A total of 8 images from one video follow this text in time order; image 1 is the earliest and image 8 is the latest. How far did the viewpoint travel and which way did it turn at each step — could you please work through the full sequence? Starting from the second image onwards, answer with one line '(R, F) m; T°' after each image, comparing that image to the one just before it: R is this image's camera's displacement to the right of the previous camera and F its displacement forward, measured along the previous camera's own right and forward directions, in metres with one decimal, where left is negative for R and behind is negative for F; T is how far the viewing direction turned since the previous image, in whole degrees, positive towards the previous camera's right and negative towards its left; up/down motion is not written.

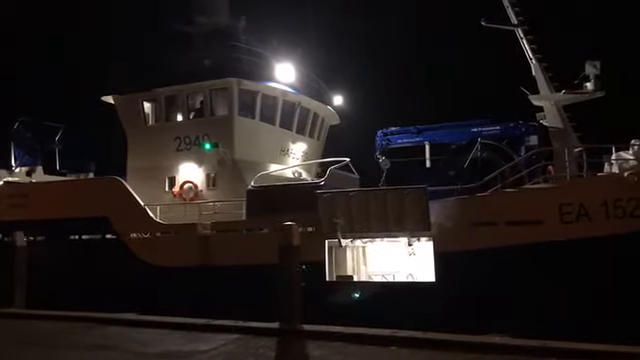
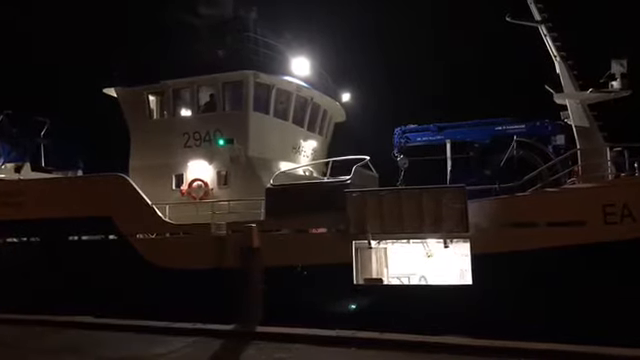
(-1.0, +0.5) m; +3°
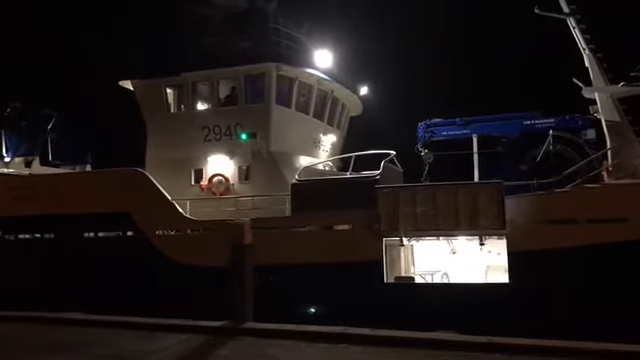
(-0.5, +0.3) m; +1°
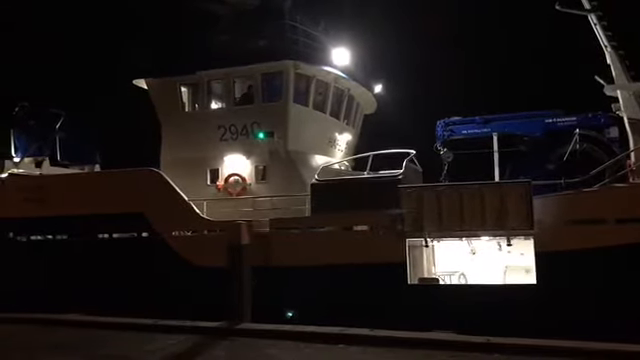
(-0.3, +0.2) m; 0°
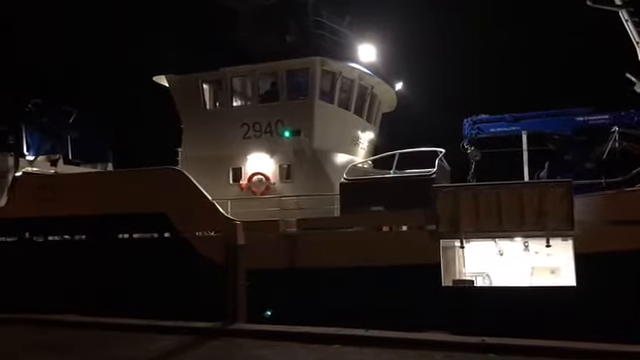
(-0.5, +0.2) m; 0°
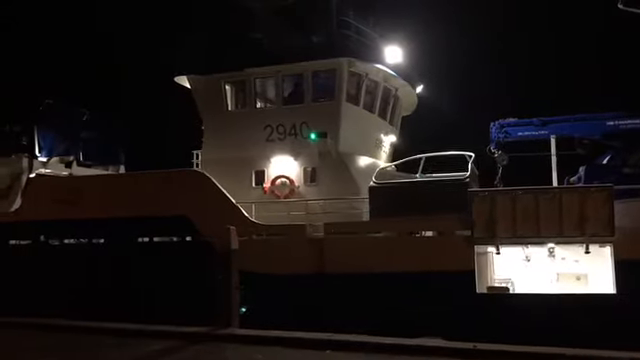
(-0.5, +0.2) m; +1°
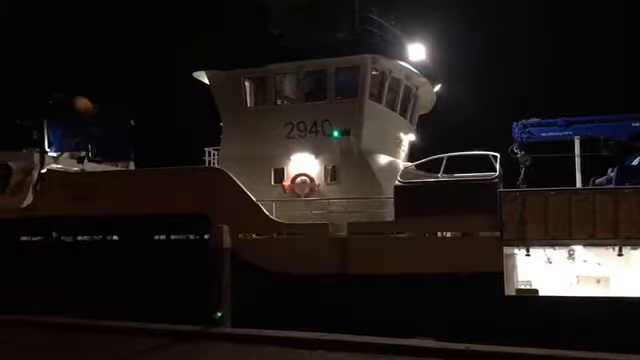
(-0.4, +0.2) m; +1°
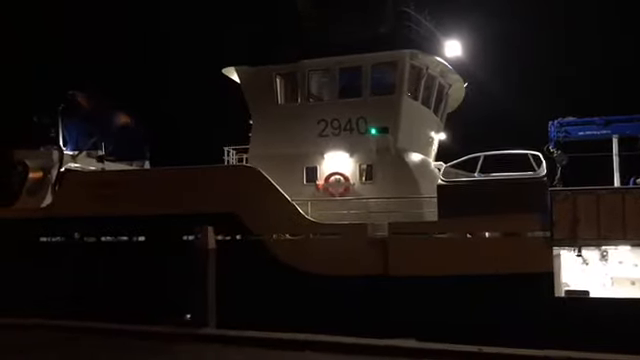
(-0.8, +0.3) m; +1°
